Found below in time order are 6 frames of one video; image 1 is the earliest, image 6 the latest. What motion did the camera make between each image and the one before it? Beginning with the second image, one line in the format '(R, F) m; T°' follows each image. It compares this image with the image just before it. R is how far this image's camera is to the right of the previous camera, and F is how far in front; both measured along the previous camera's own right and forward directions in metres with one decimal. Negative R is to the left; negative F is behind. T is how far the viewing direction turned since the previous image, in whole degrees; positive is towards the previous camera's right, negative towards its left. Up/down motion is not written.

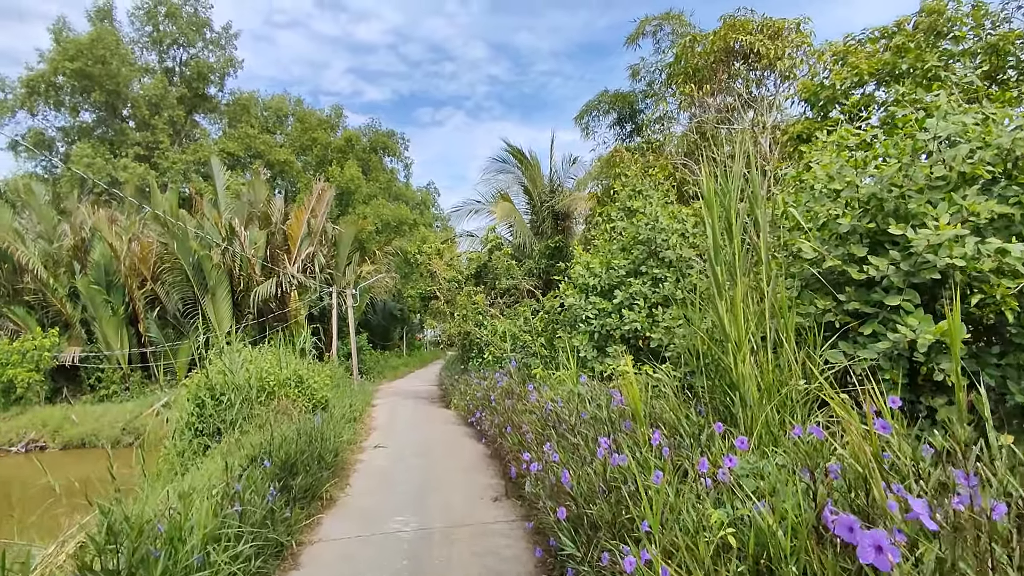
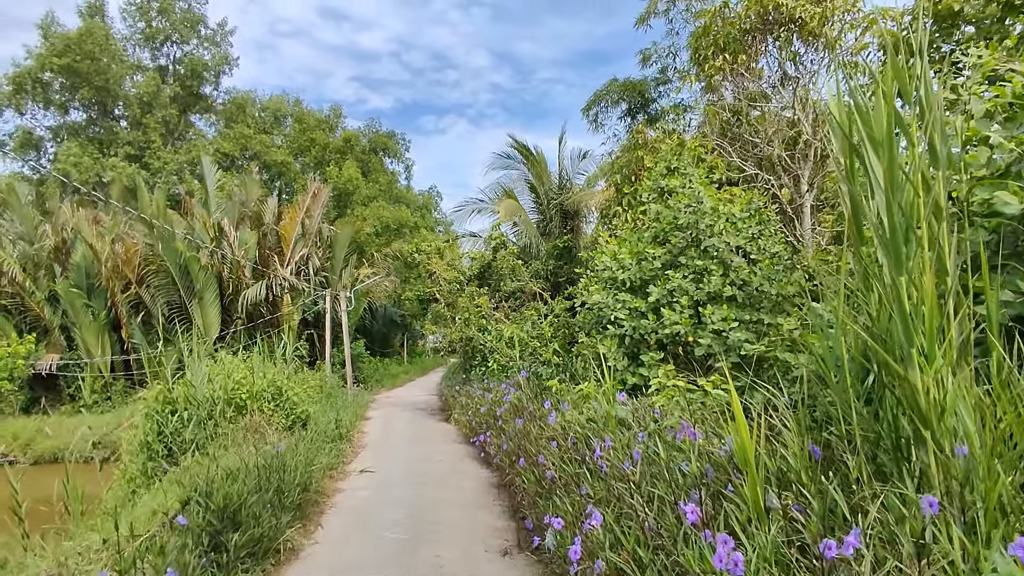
(-0.1, +0.9) m; 0°
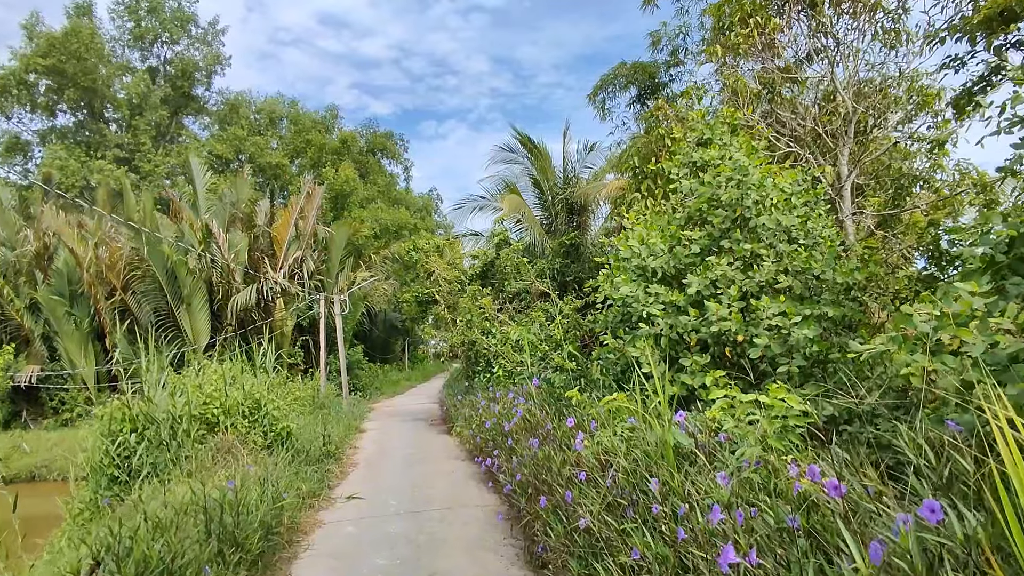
(0.0, +0.7) m; 0°
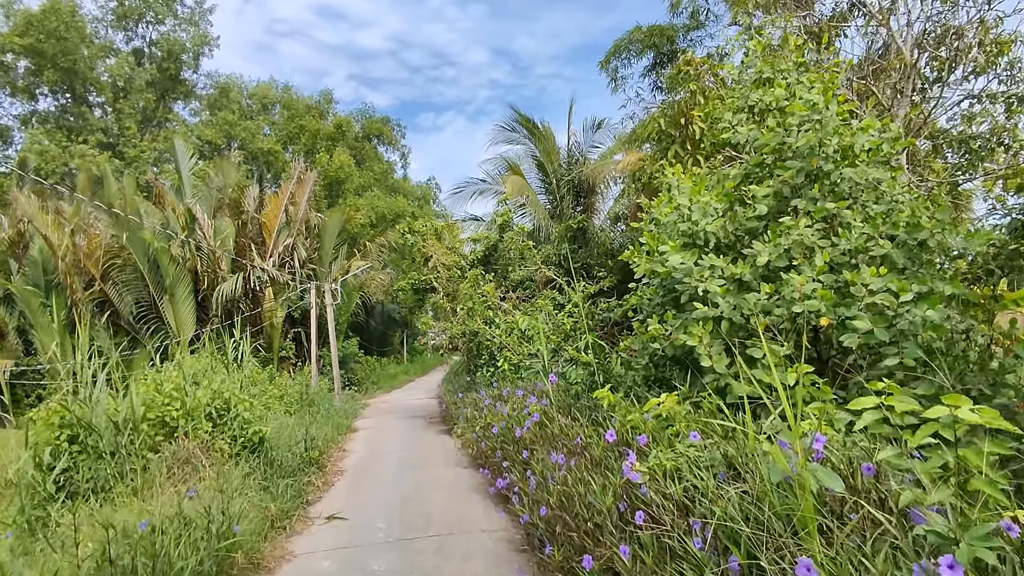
(-0.1, +0.8) m; 0°
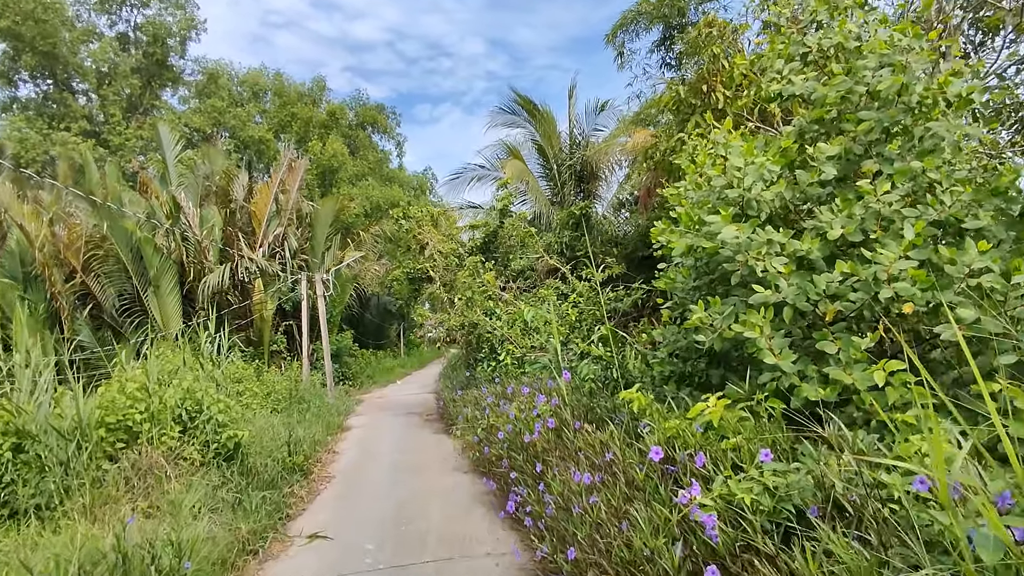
(-0.1, +0.5) m; 0°
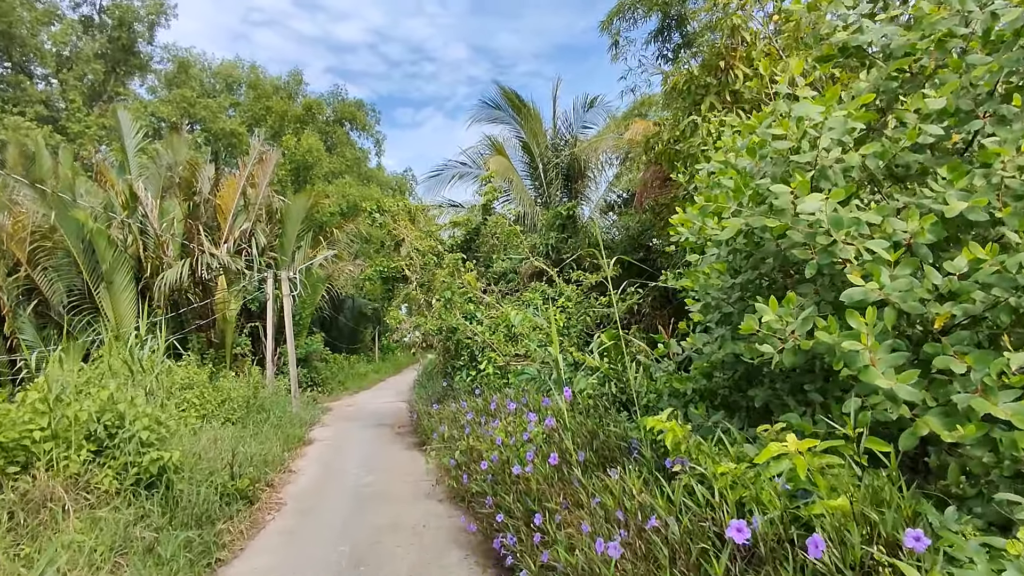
(-0.1, +0.6) m; +2°
